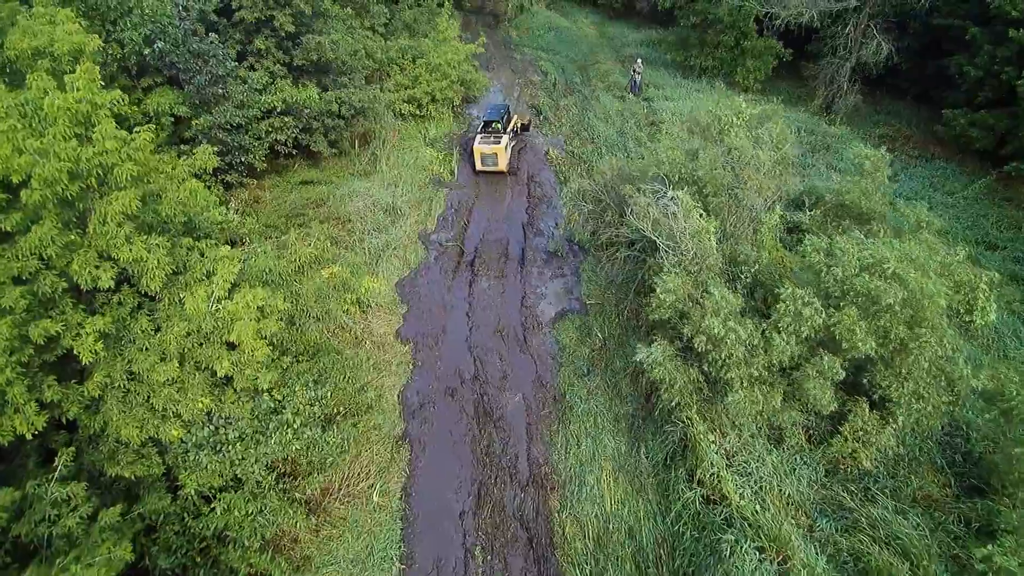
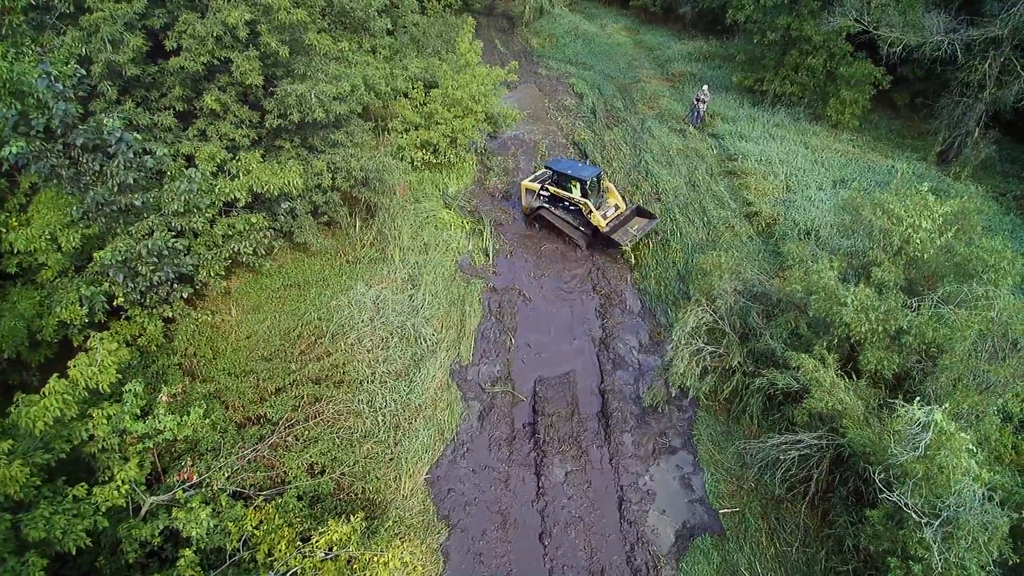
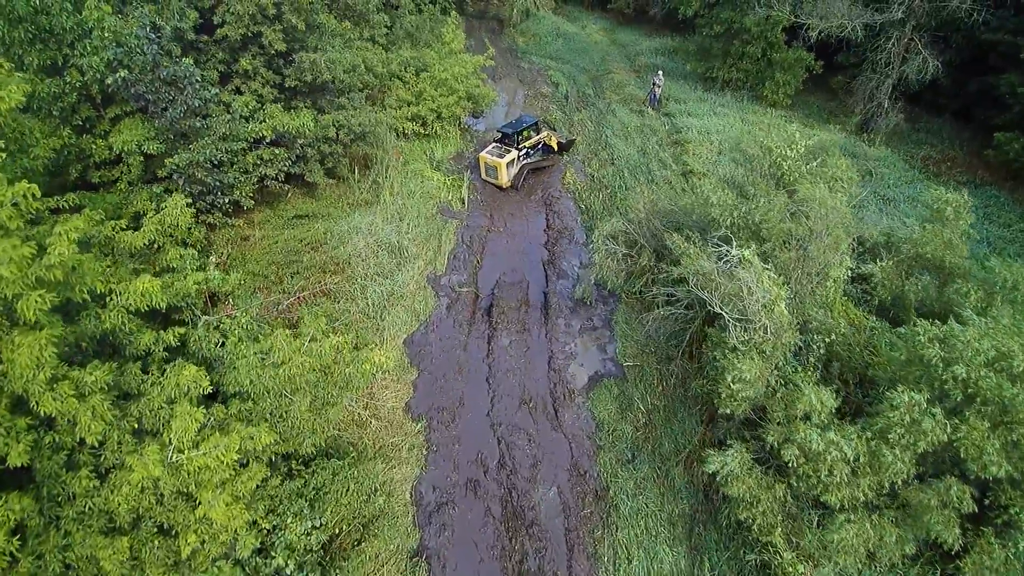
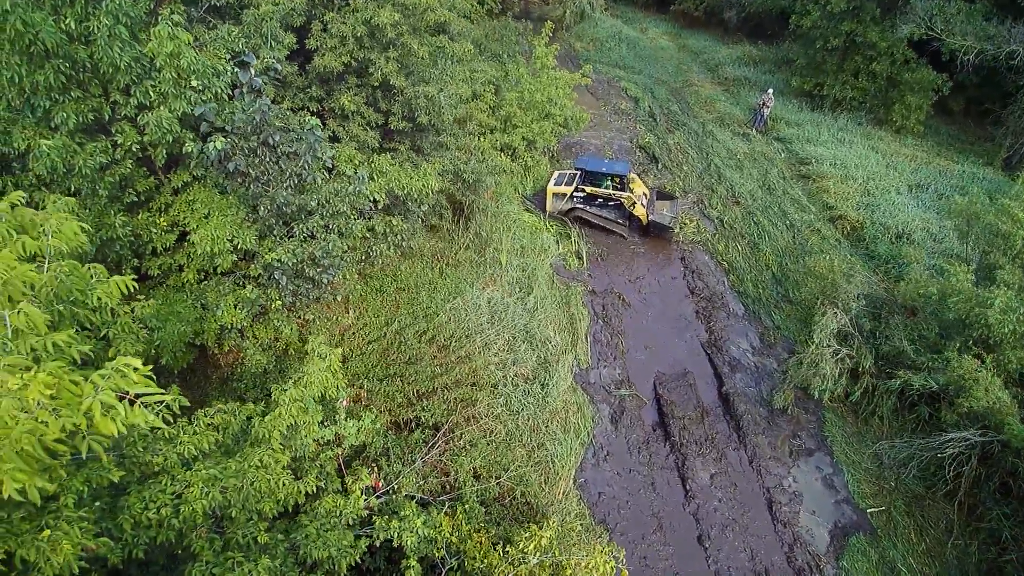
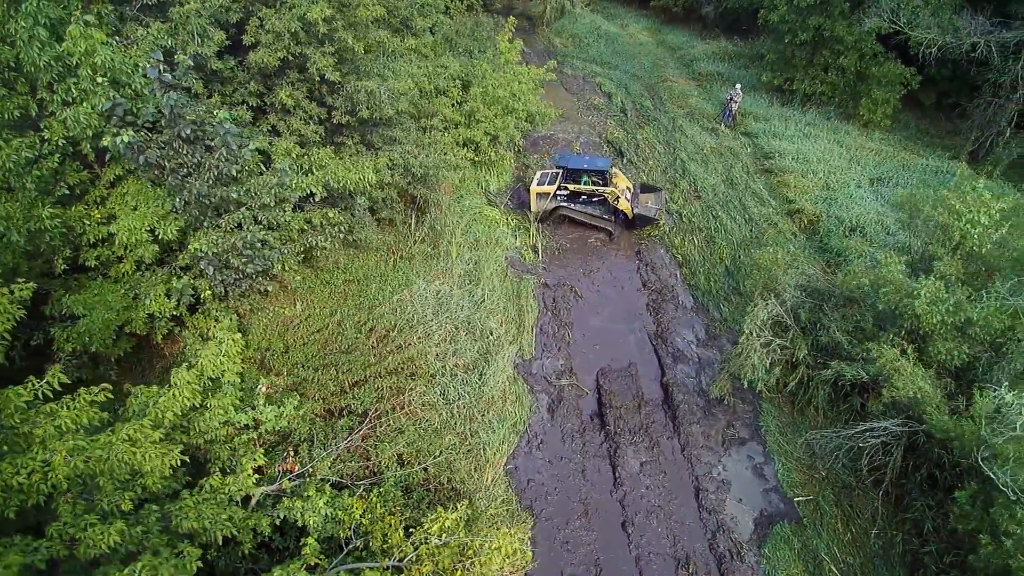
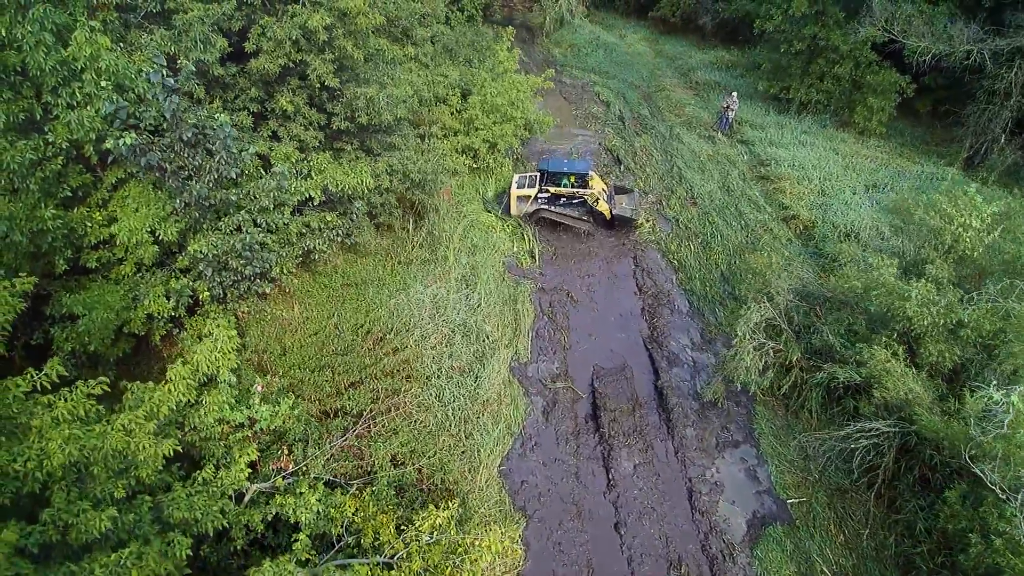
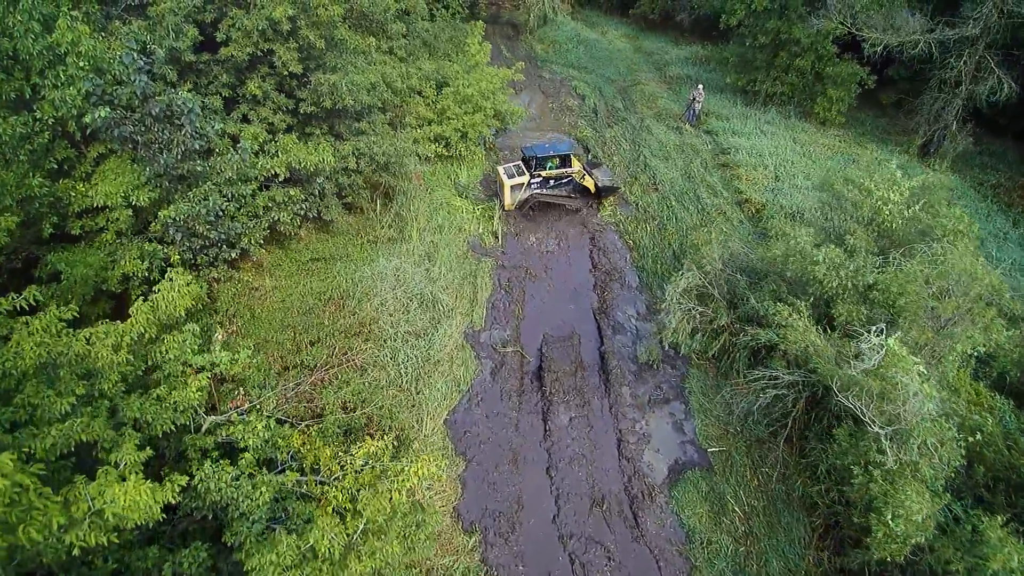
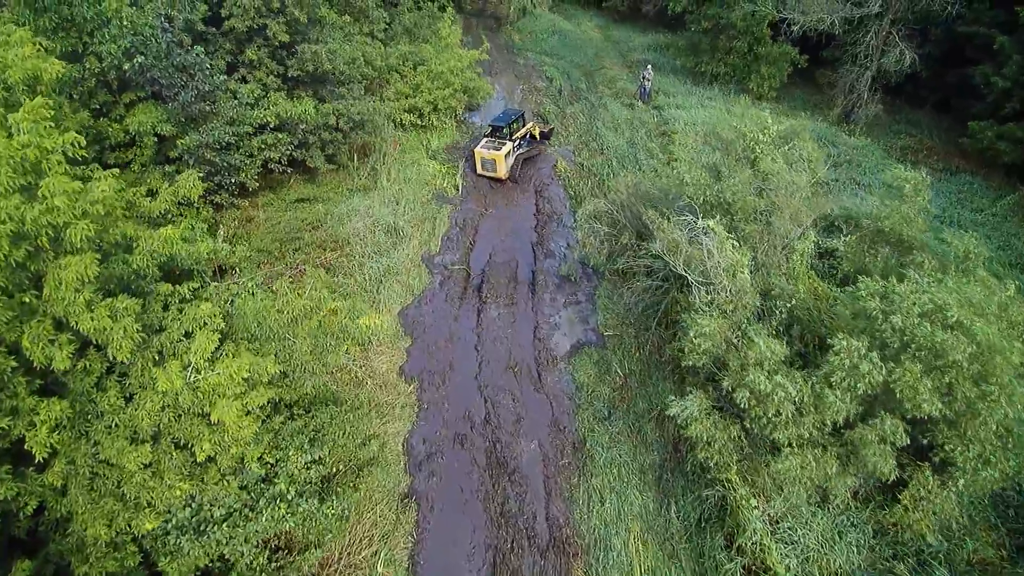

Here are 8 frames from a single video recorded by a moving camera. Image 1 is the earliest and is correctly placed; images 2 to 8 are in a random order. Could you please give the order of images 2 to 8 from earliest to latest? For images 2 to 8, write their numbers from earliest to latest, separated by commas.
8, 3, 7, 6, 4, 5, 2
